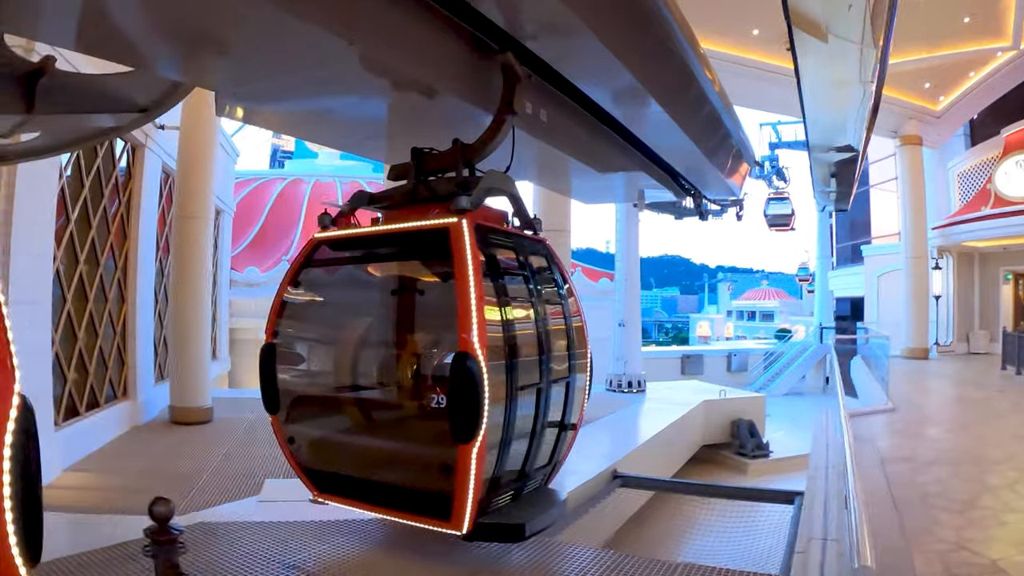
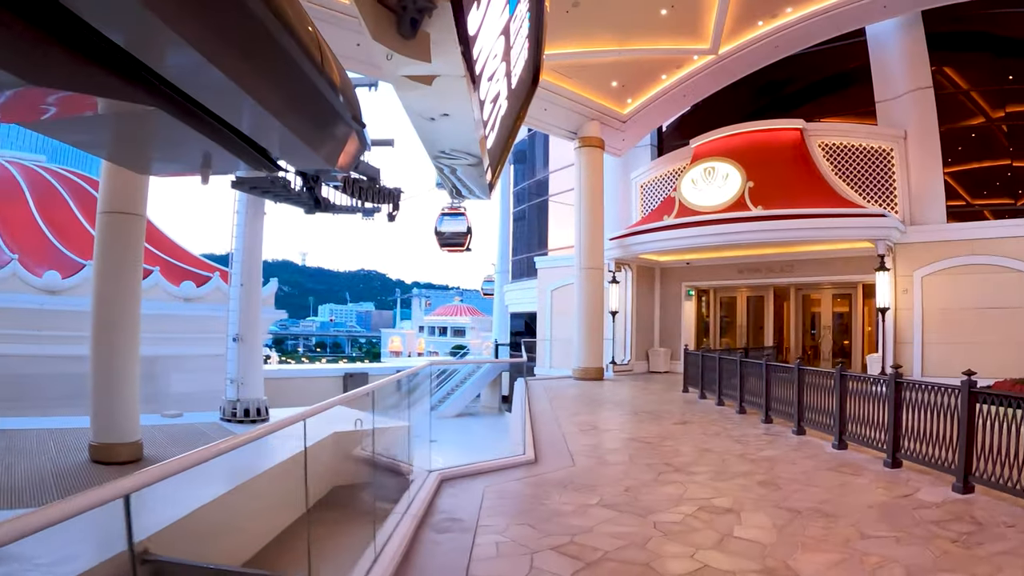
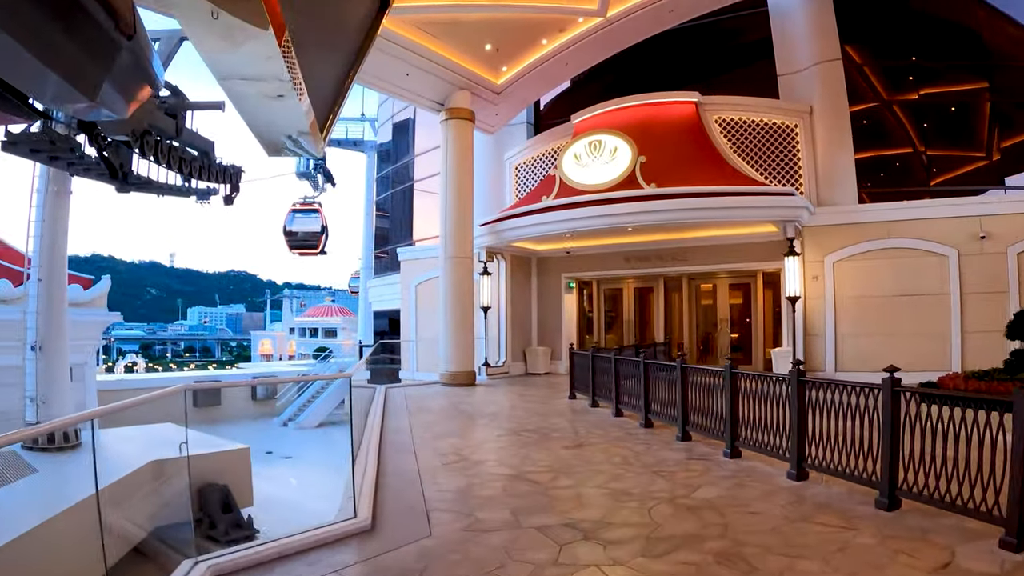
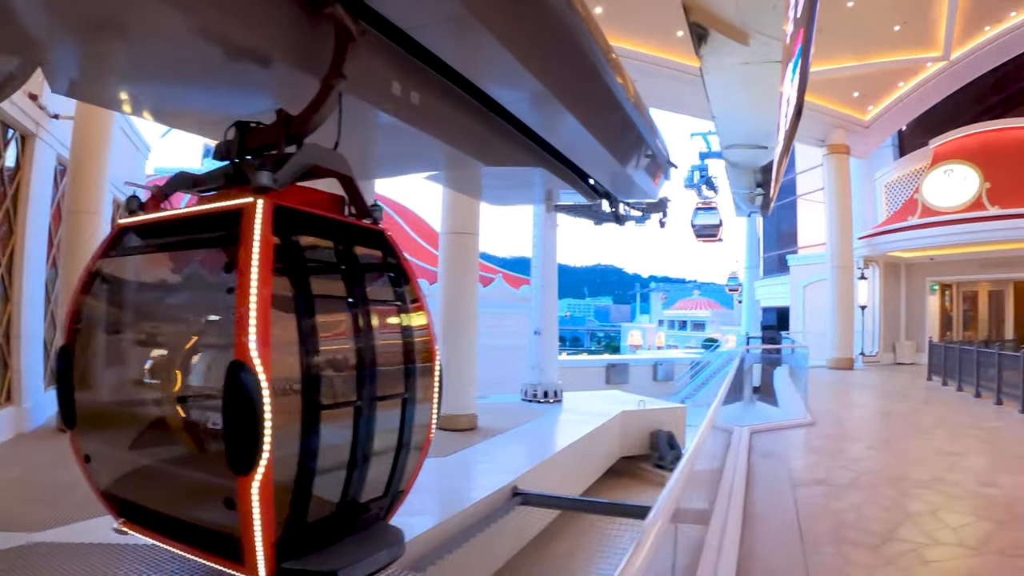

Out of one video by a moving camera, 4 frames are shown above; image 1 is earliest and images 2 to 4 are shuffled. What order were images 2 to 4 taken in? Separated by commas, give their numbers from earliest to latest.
4, 2, 3
